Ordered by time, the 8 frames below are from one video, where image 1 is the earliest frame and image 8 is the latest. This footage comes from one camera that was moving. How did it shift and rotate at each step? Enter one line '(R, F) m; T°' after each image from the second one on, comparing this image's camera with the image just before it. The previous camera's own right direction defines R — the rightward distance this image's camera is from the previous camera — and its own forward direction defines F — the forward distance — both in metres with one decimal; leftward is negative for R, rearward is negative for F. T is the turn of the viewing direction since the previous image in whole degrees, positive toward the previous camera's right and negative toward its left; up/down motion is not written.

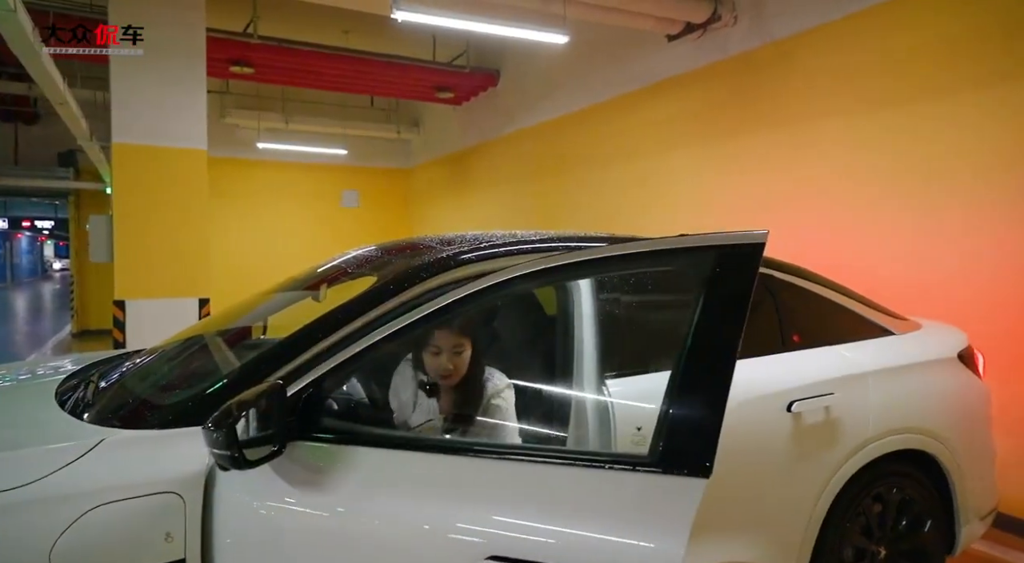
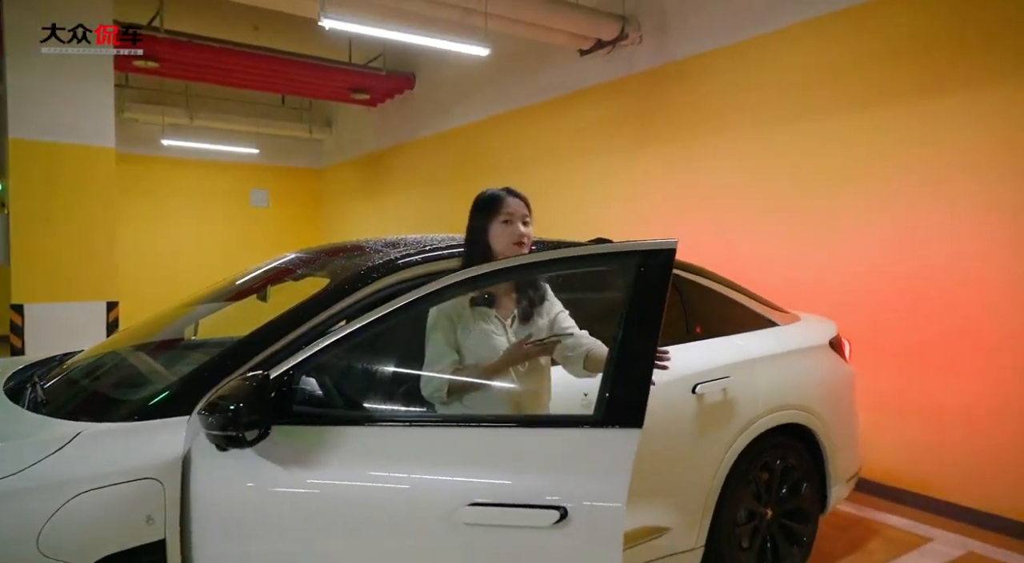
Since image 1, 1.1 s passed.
(-0.1, -0.2) m; +8°
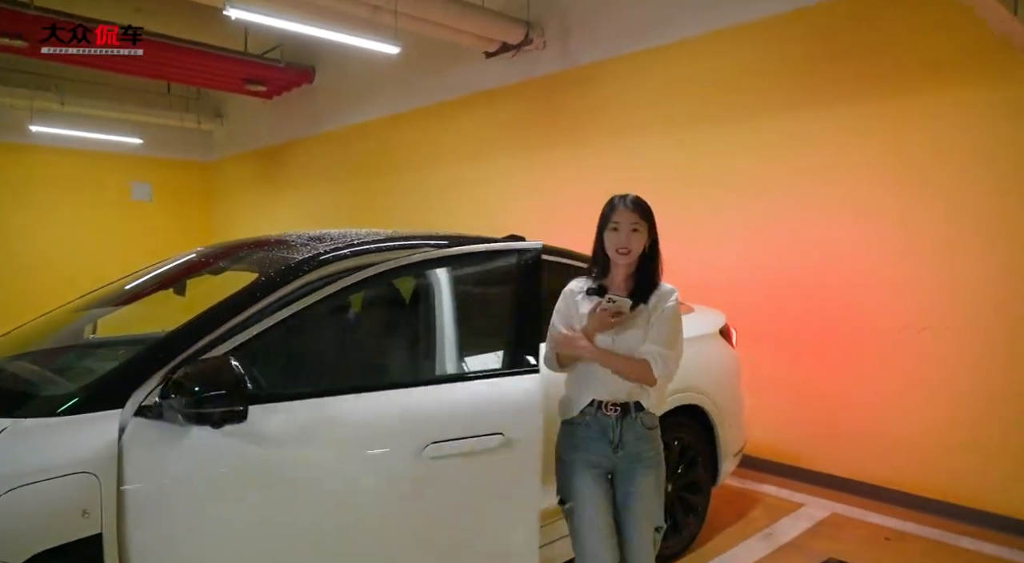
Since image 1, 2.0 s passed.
(-0.1, -0.1) m; +9°
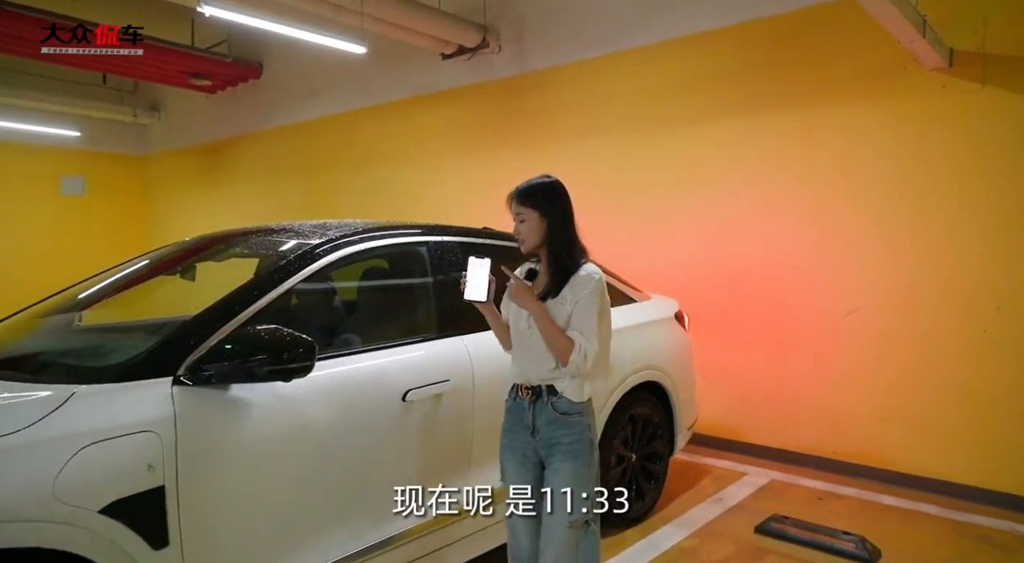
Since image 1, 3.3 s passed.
(-0.2, -0.2) m; +6°
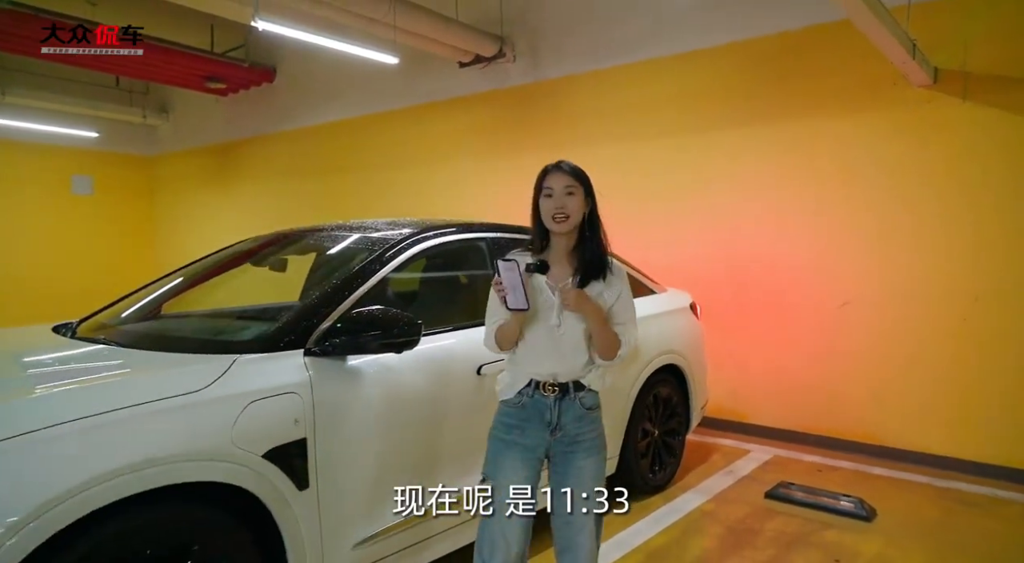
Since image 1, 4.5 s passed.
(-0.3, -0.4) m; +2°
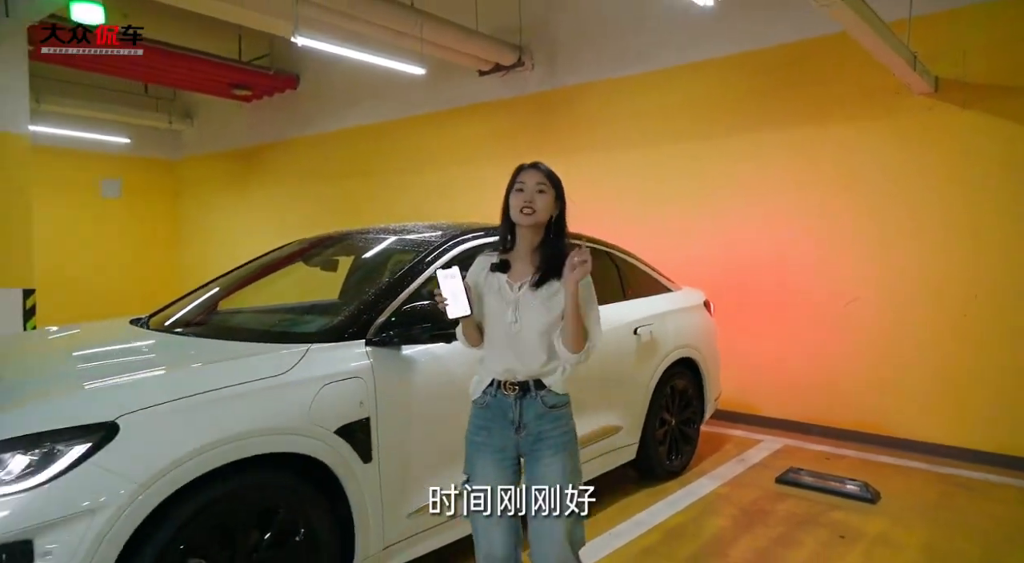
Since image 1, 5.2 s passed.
(-0.1, -0.3) m; -1°
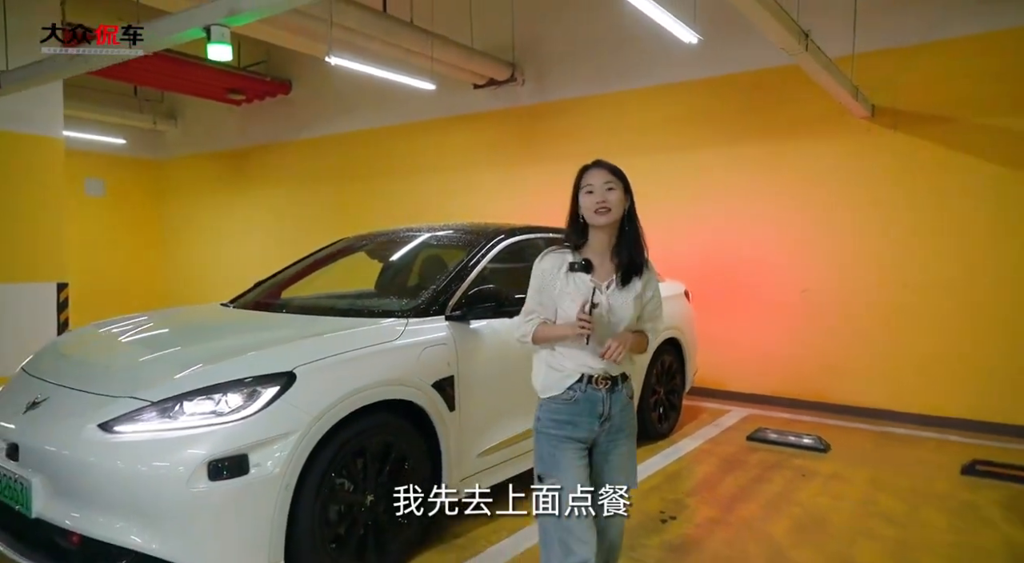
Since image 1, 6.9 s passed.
(-0.4, -0.6) m; +4°
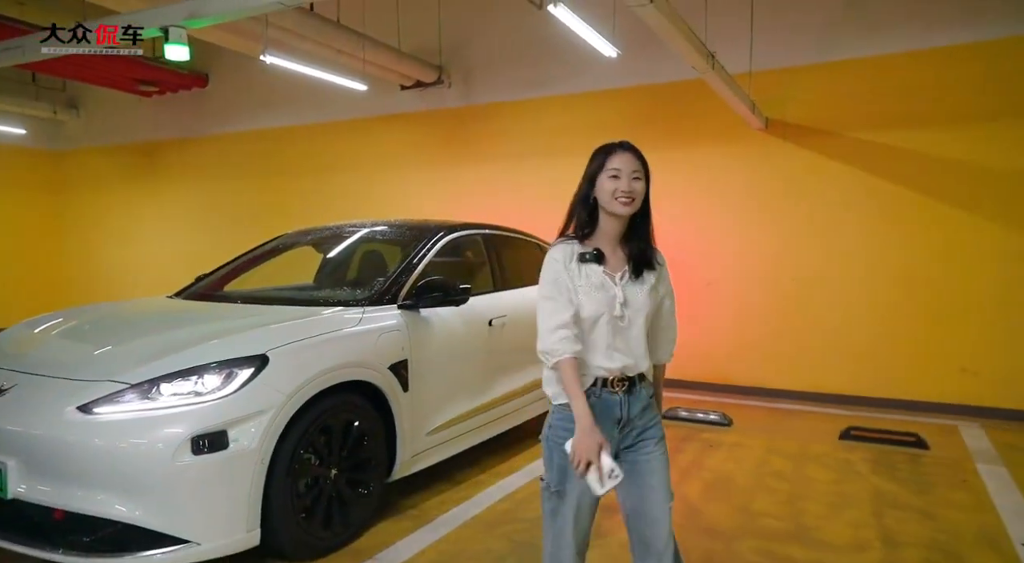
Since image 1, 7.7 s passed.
(-0.2, -0.3) m; +8°
